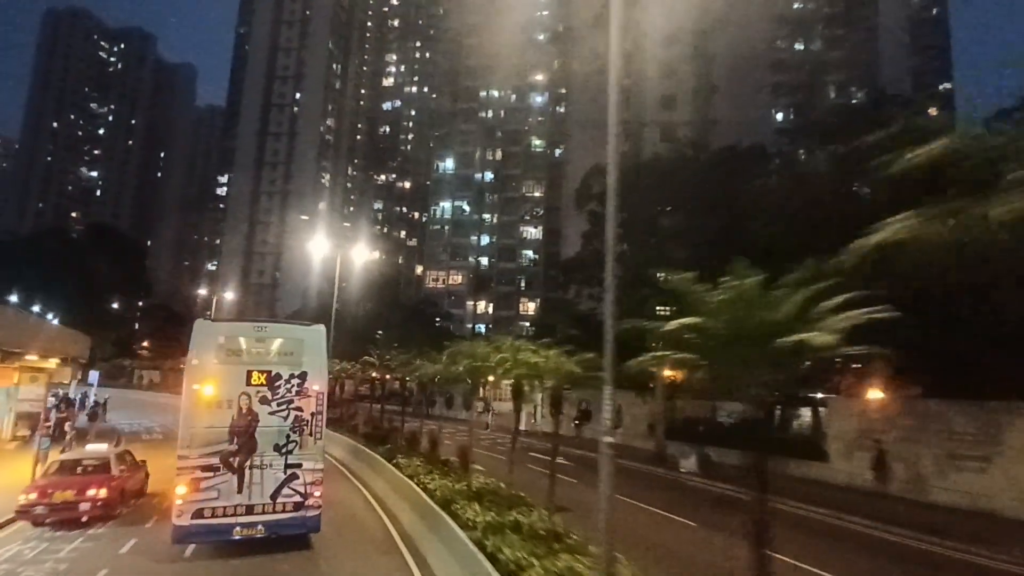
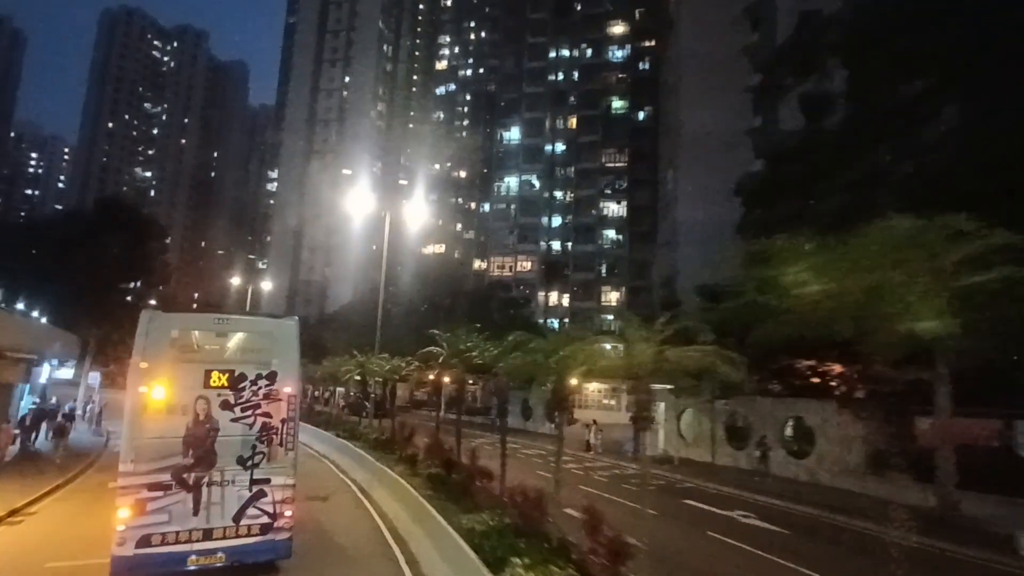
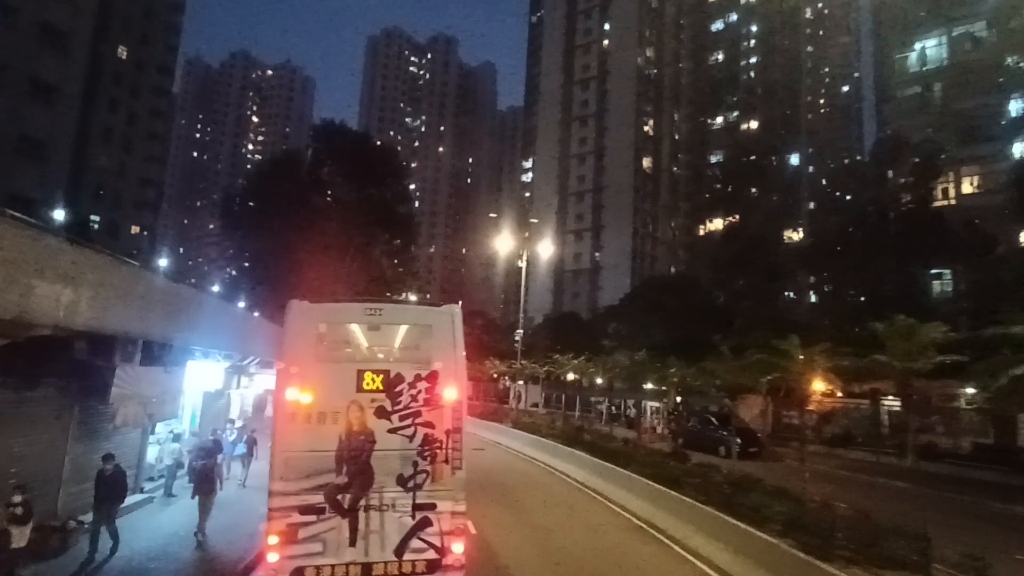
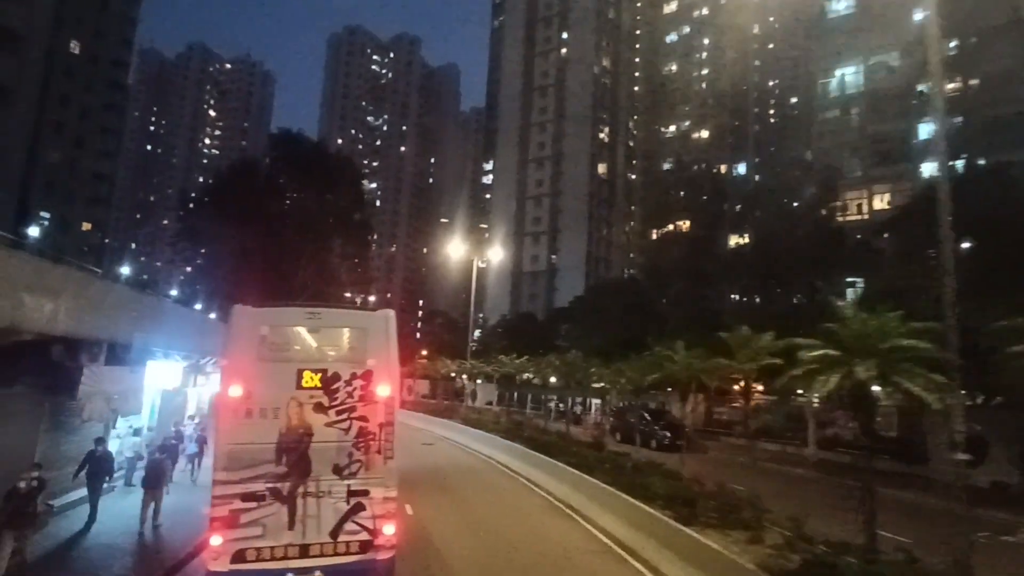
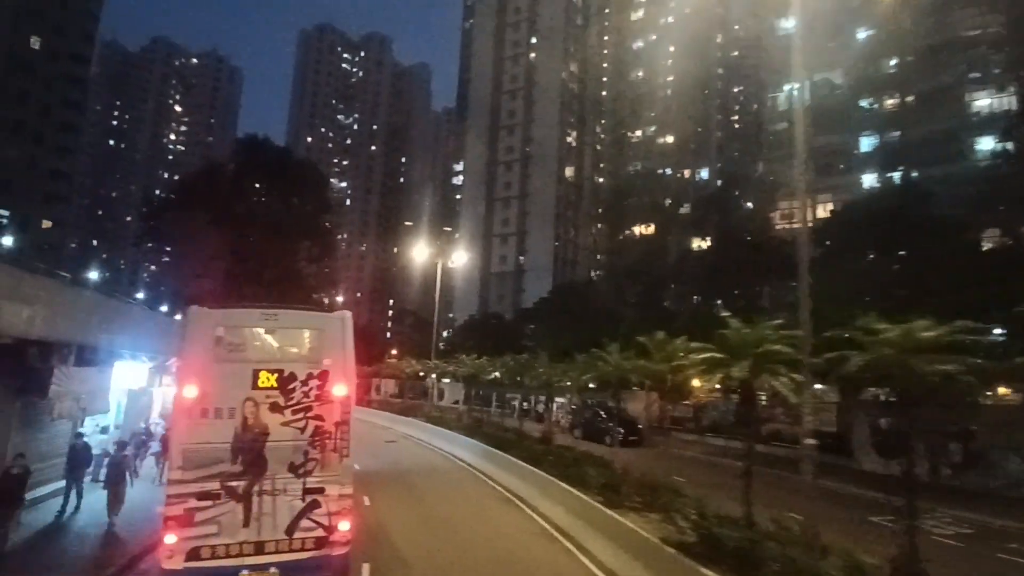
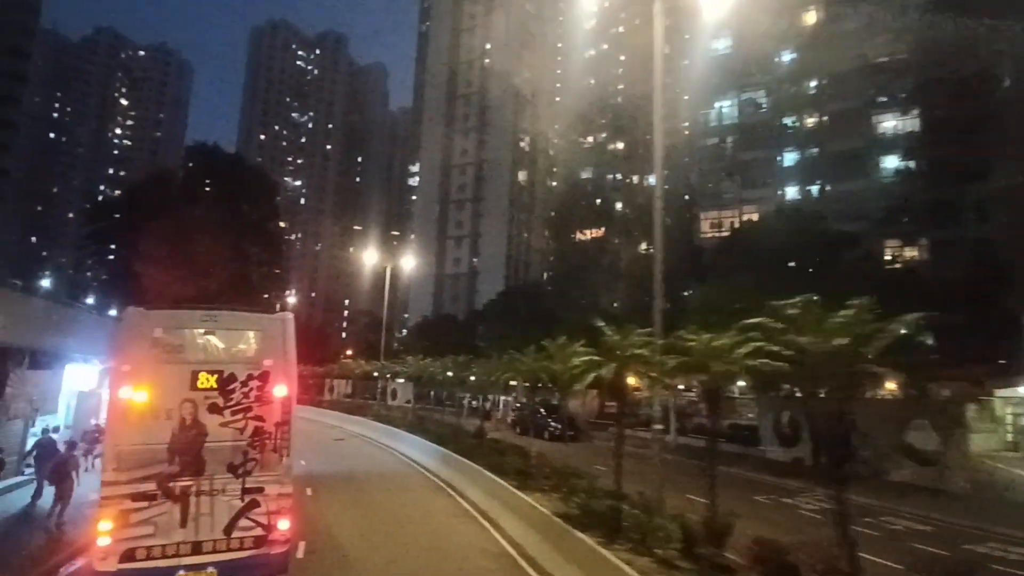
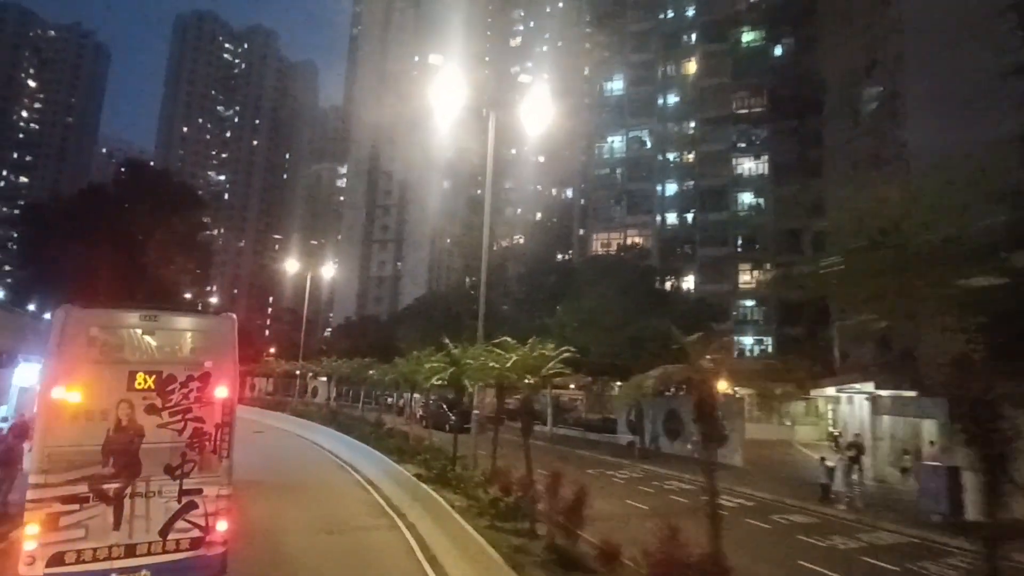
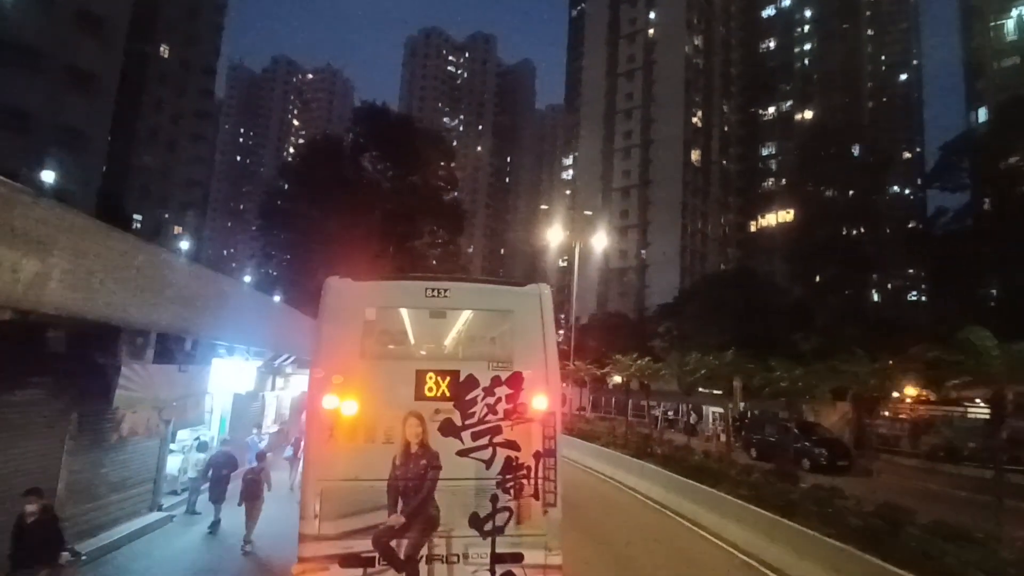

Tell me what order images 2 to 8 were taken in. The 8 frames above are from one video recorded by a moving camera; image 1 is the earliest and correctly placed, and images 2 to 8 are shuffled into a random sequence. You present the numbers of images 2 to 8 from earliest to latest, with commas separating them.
2, 7, 6, 5, 4, 3, 8
